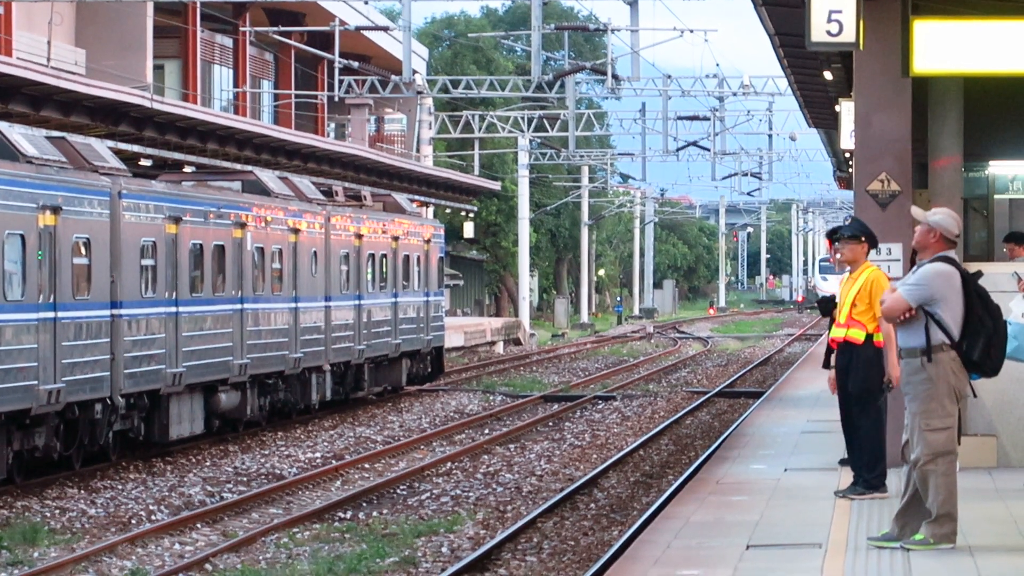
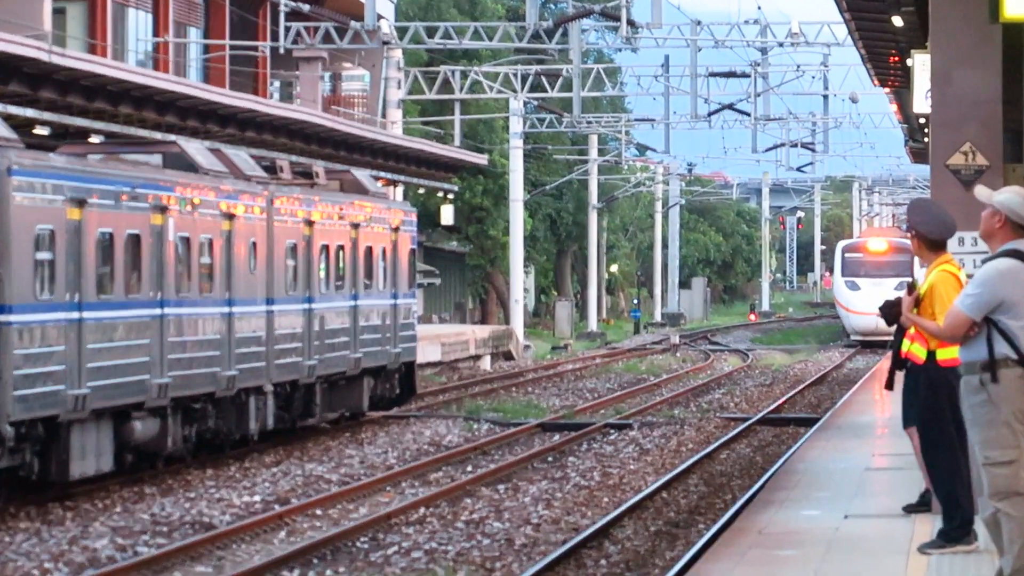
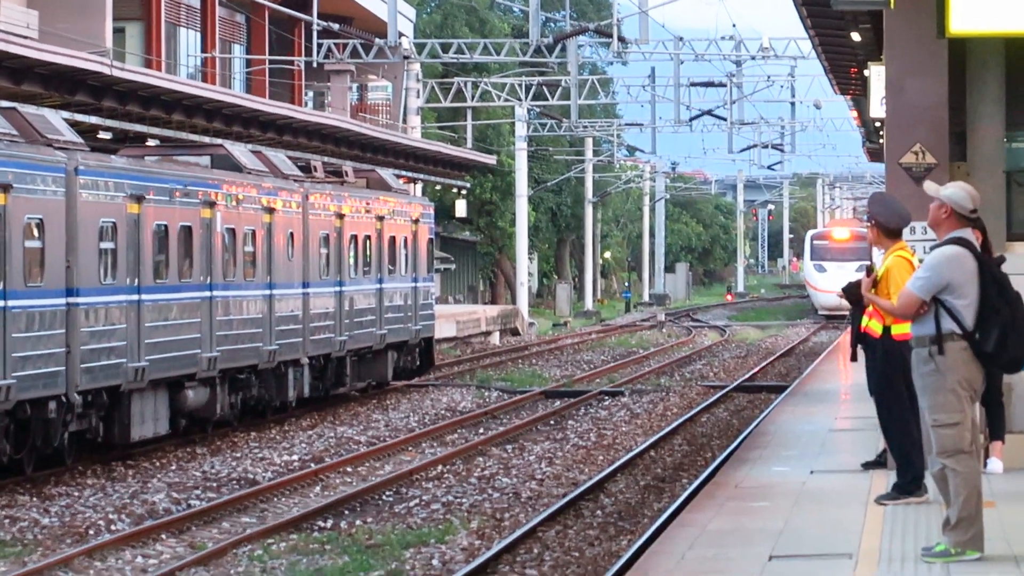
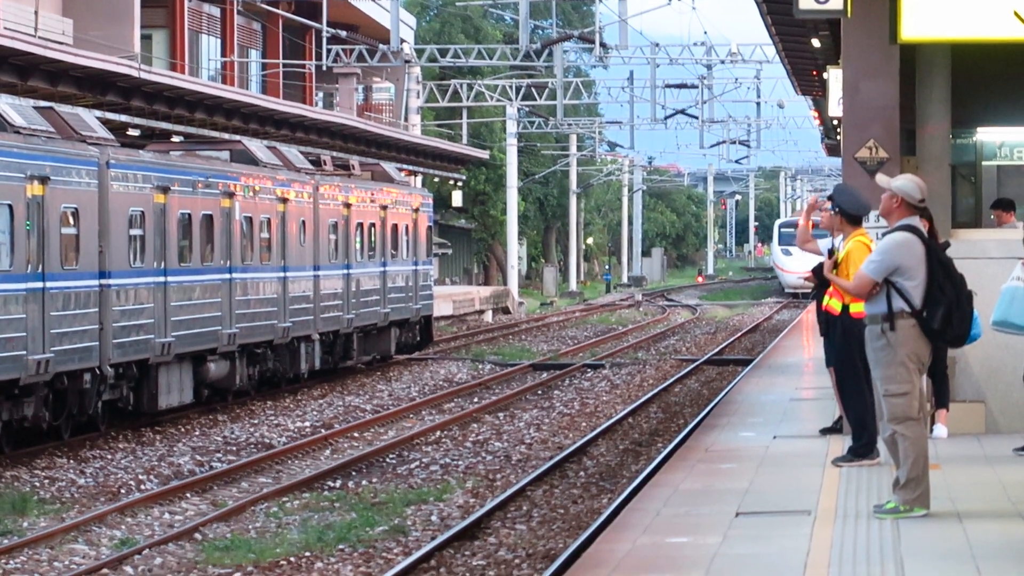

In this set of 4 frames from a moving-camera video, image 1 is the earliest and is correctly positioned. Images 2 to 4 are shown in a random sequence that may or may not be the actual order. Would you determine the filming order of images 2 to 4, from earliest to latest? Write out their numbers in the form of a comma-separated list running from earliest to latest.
4, 3, 2
